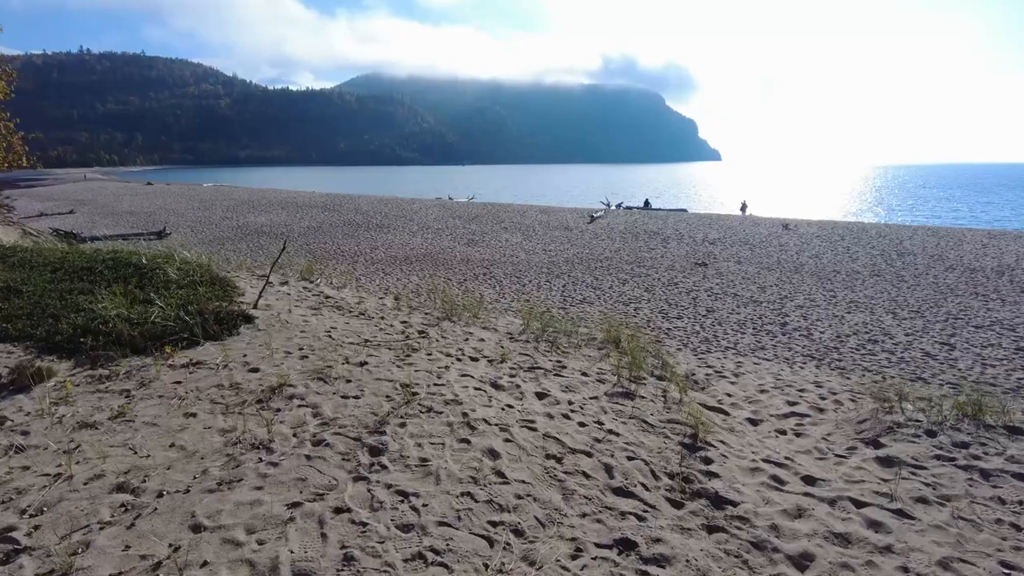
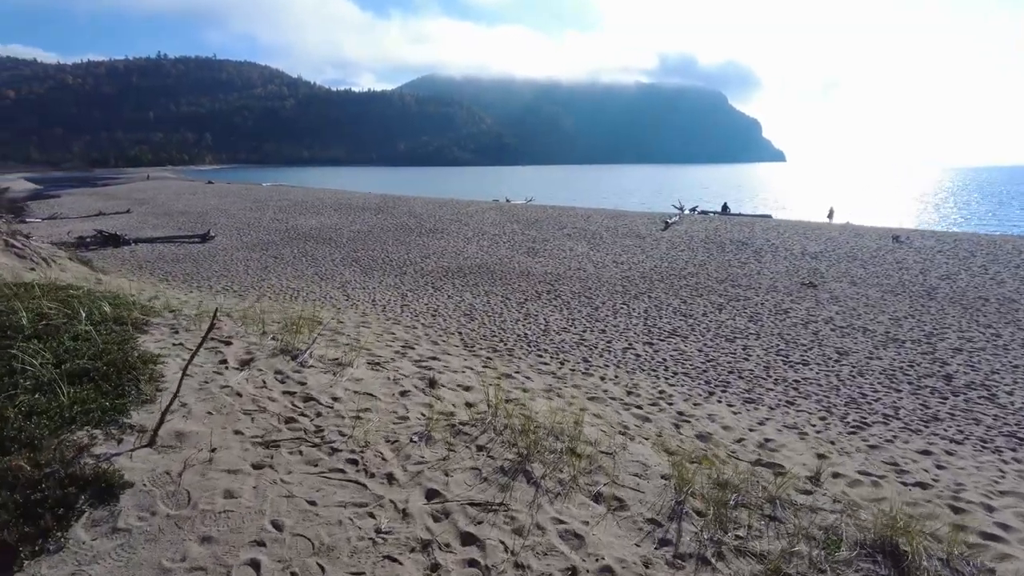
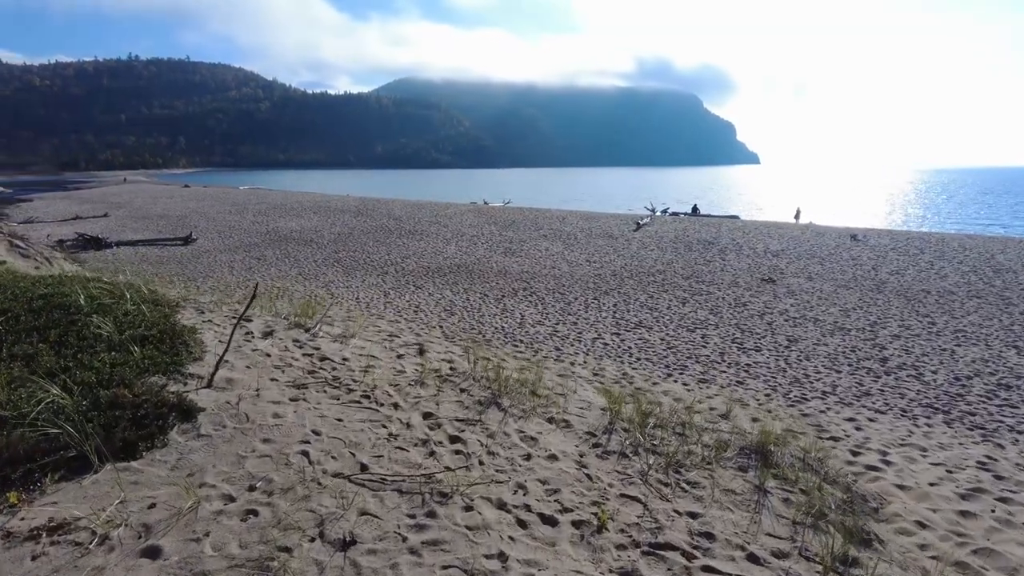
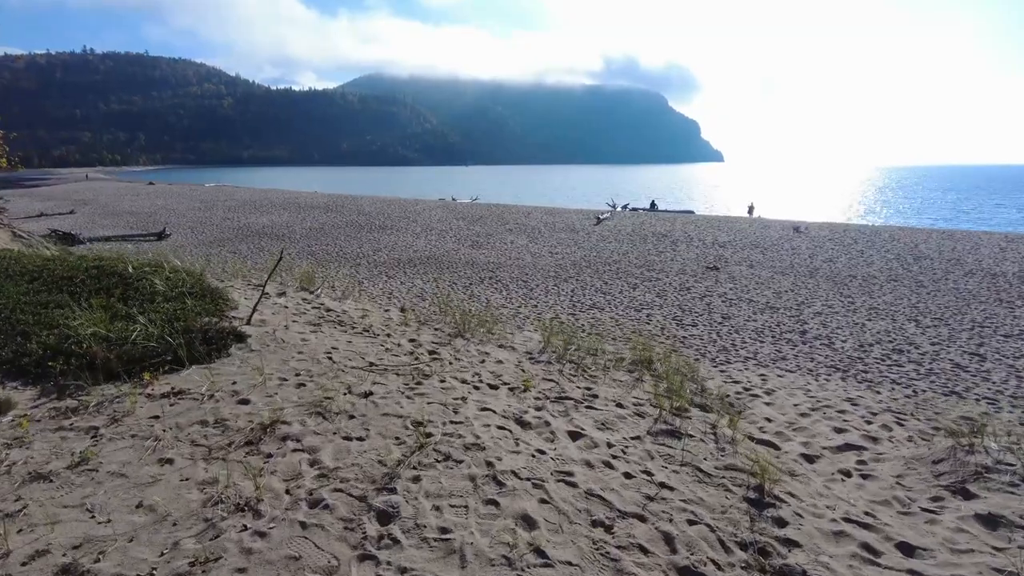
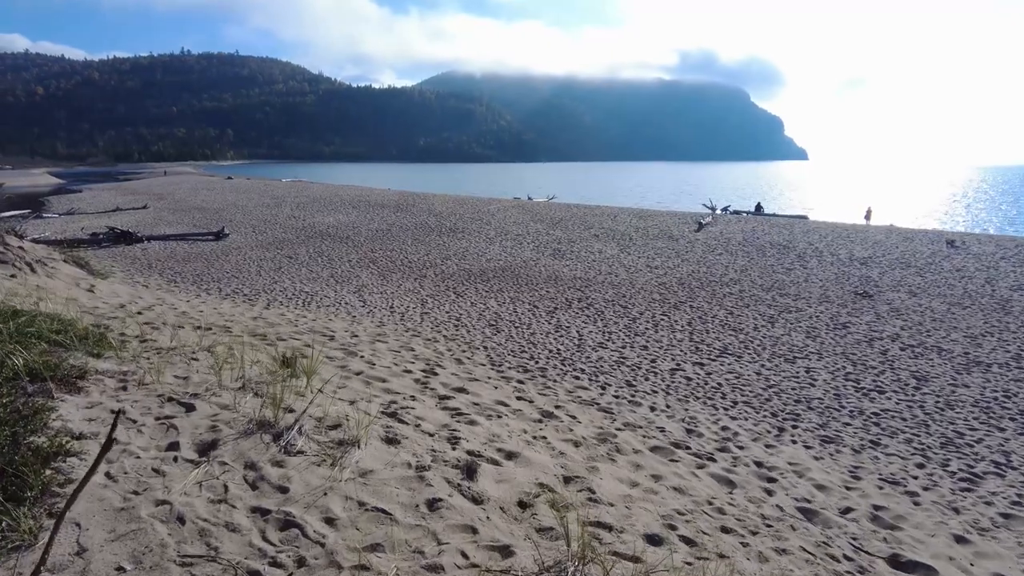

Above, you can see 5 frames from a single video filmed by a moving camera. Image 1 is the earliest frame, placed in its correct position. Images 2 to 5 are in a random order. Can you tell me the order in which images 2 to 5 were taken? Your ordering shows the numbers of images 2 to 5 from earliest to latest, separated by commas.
4, 3, 2, 5
